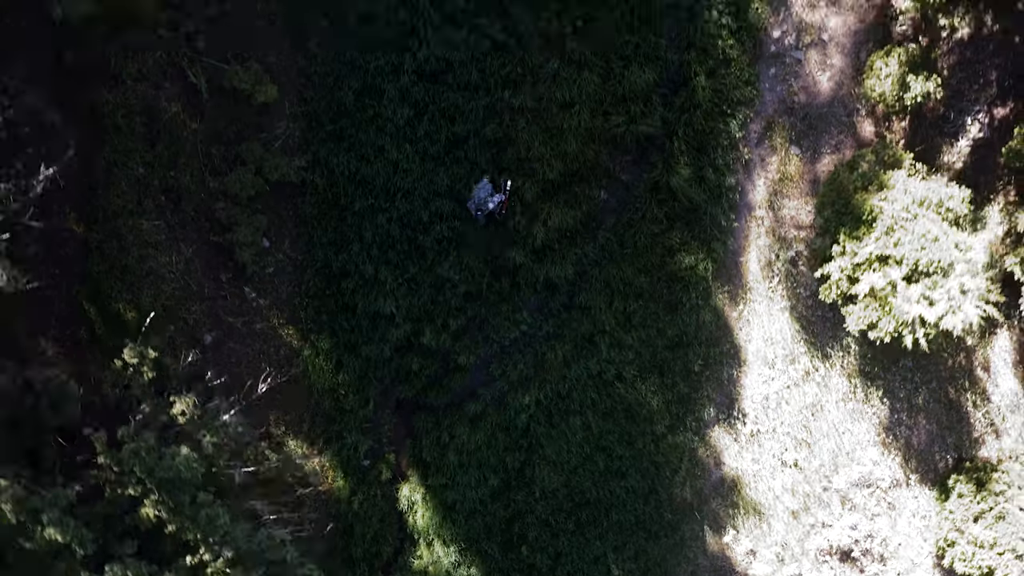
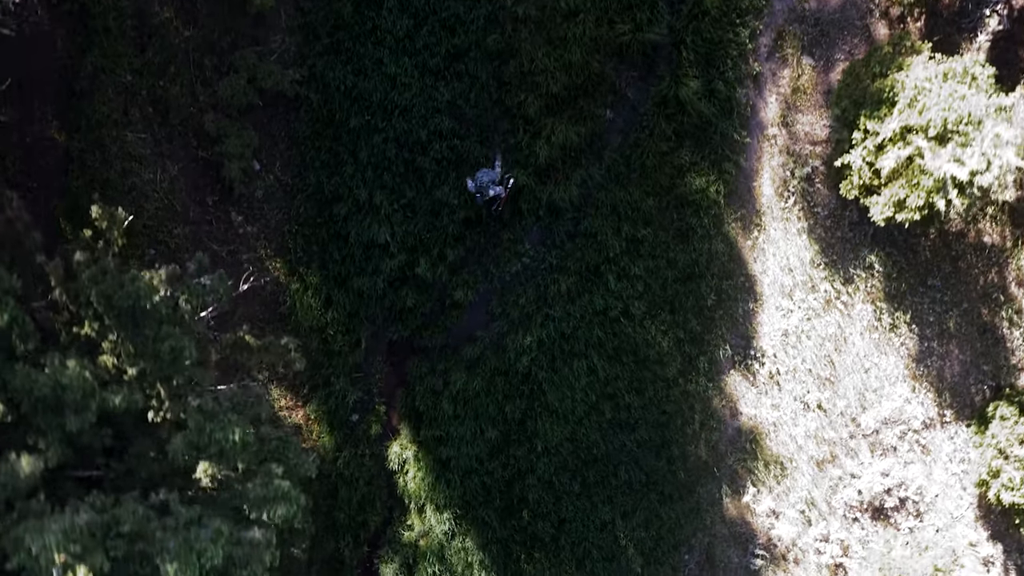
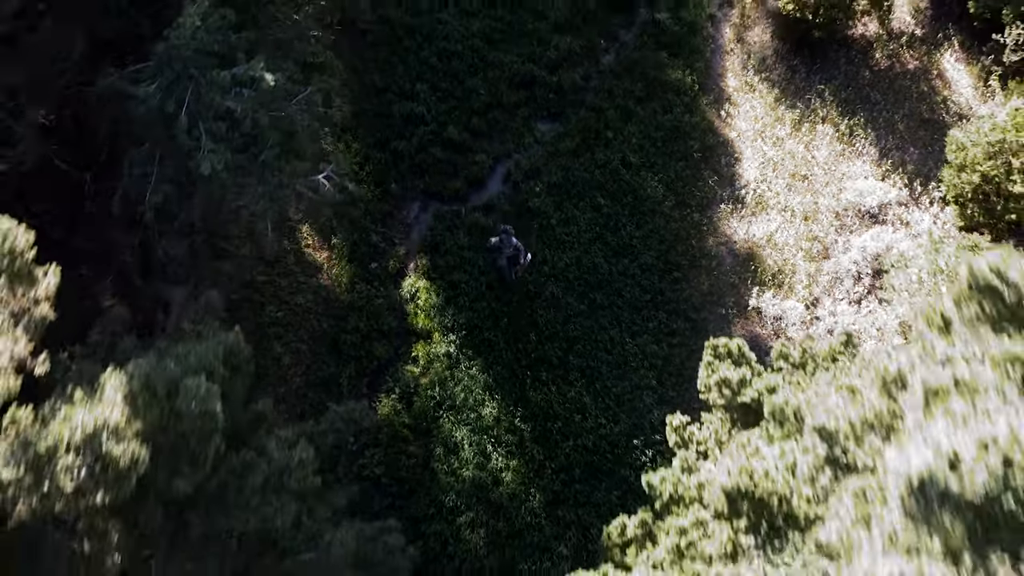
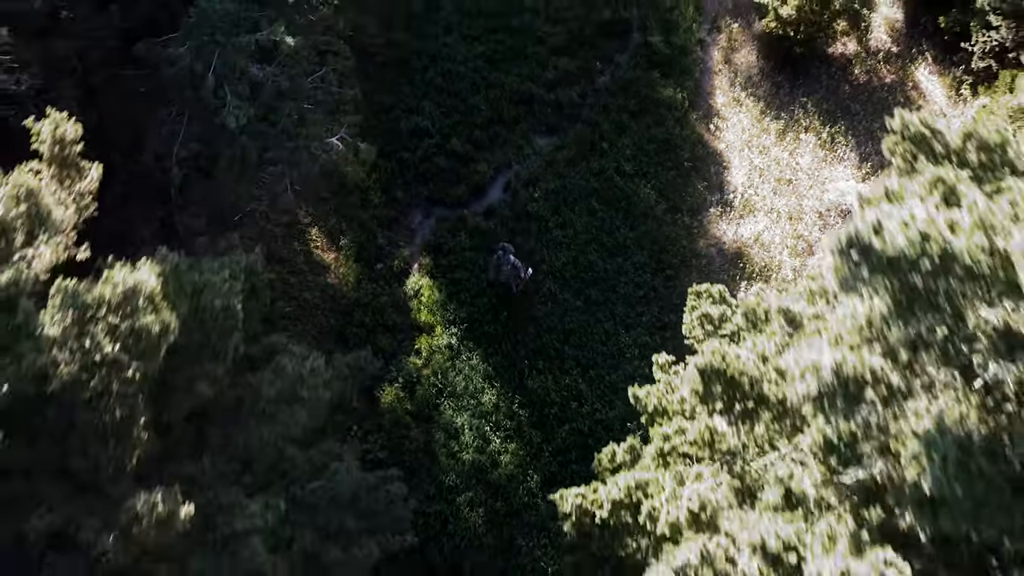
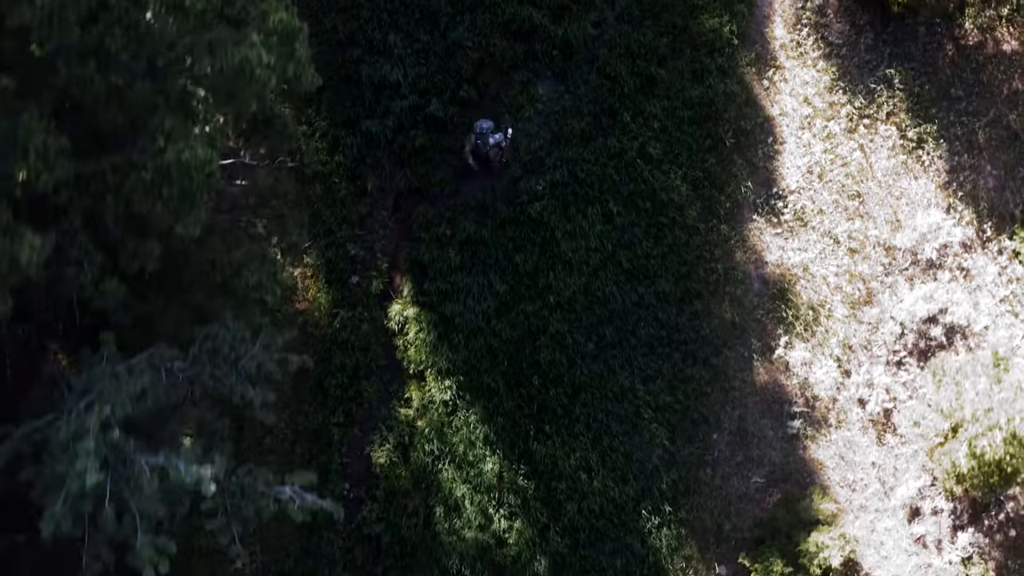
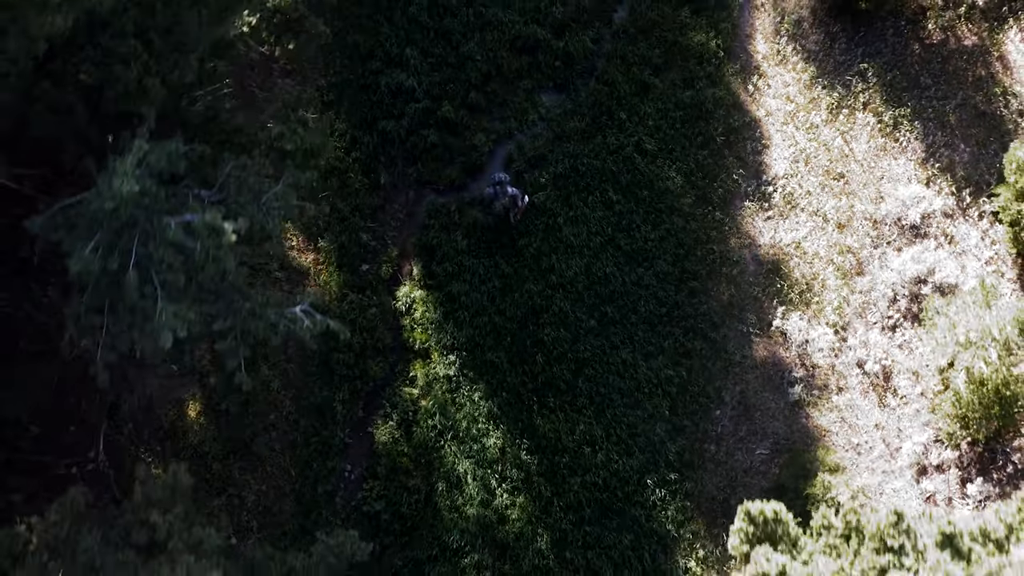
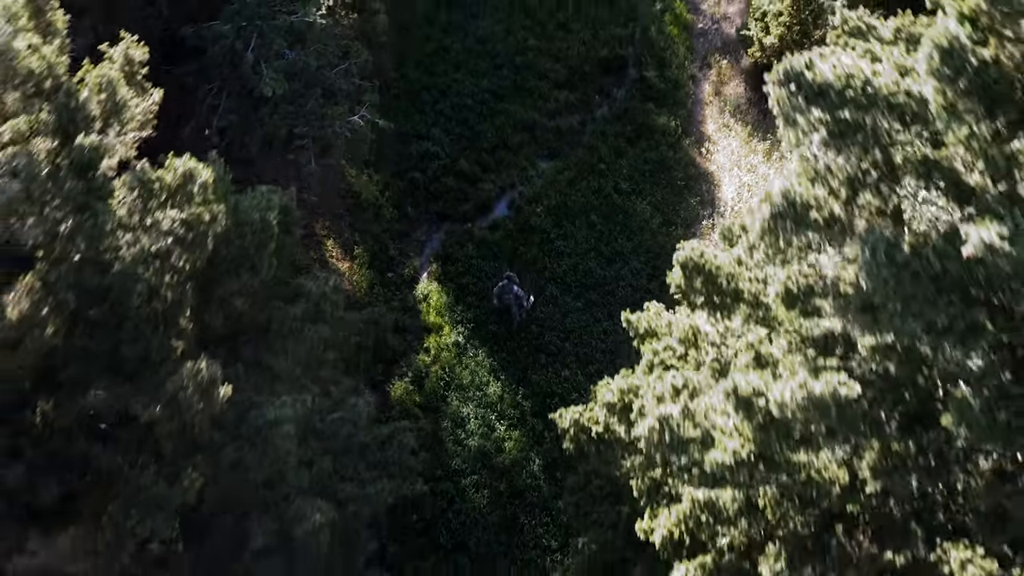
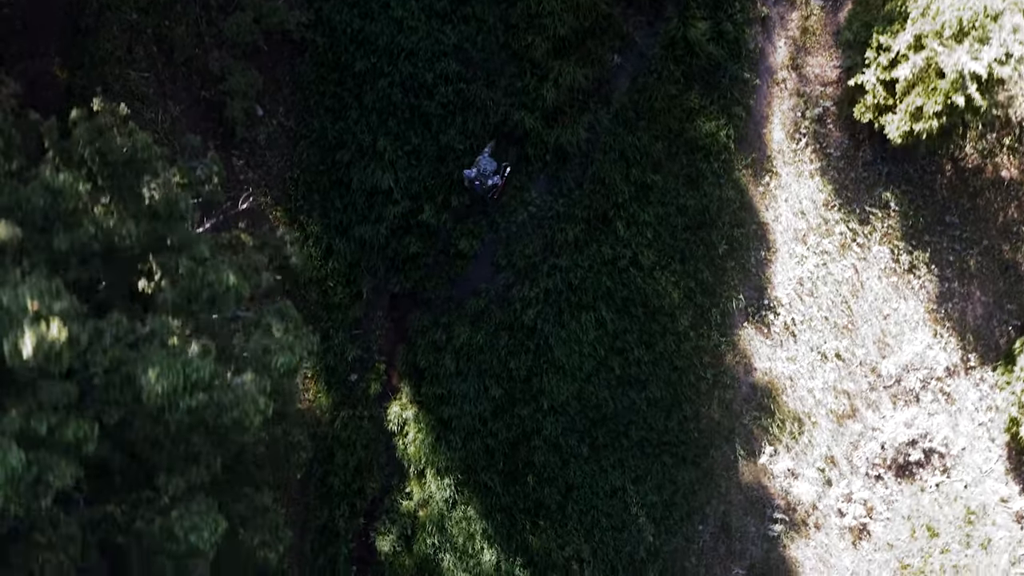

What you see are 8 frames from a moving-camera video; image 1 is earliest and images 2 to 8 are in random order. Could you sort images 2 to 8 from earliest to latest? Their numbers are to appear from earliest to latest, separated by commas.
2, 8, 5, 6, 3, 4, 7
